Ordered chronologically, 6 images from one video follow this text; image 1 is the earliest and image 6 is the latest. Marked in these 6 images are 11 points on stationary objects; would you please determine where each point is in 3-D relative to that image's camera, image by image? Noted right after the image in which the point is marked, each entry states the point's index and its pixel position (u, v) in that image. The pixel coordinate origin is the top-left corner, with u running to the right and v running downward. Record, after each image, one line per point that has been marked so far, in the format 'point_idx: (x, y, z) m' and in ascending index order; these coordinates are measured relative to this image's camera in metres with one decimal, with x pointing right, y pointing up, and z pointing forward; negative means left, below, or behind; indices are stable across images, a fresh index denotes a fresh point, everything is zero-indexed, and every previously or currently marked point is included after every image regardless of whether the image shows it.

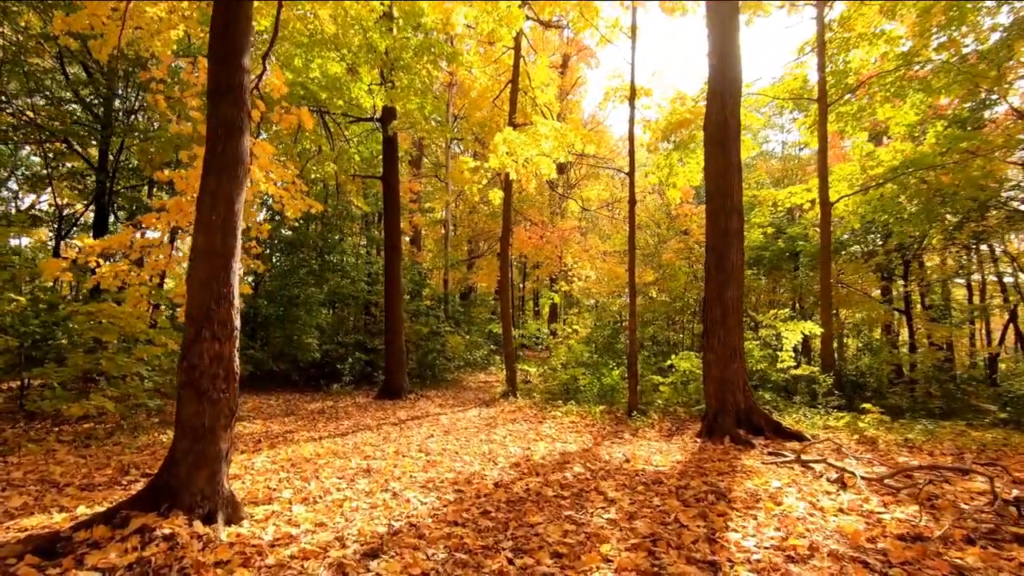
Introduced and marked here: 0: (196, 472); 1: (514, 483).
0: (-2.1, -1.2, +3.4) m
1: (0.0, -1.9, +4.8) m
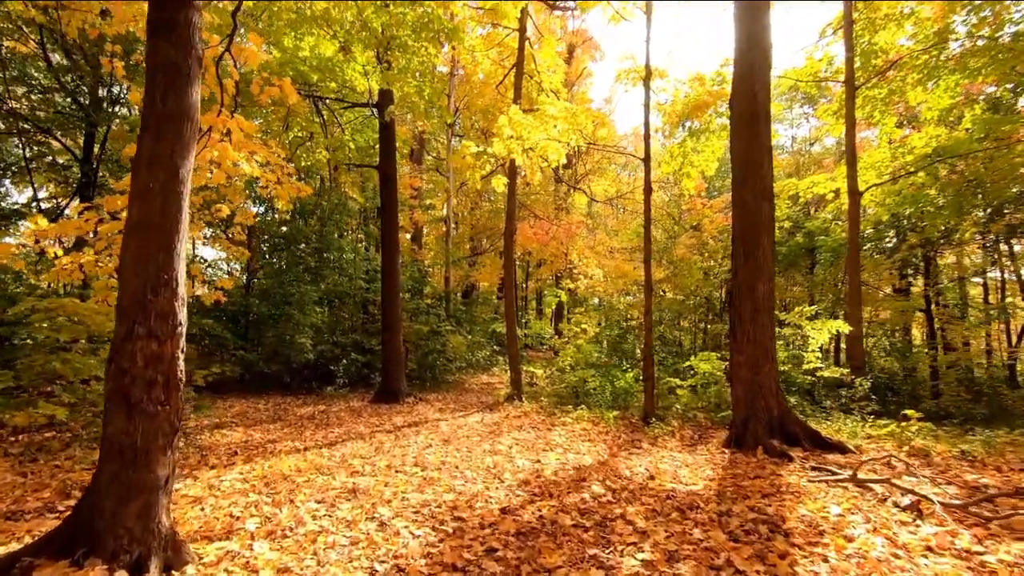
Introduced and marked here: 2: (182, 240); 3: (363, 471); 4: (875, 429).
0: (-2.1, -1.2, +2.7) m
1: (+0.1, -1.8, +4.1) m
2: (-2.0, +0.3, +3.0) m
3: (-1.5, -1.9, +5.2) m
4: (+5.0, -2.0, +7.0) m
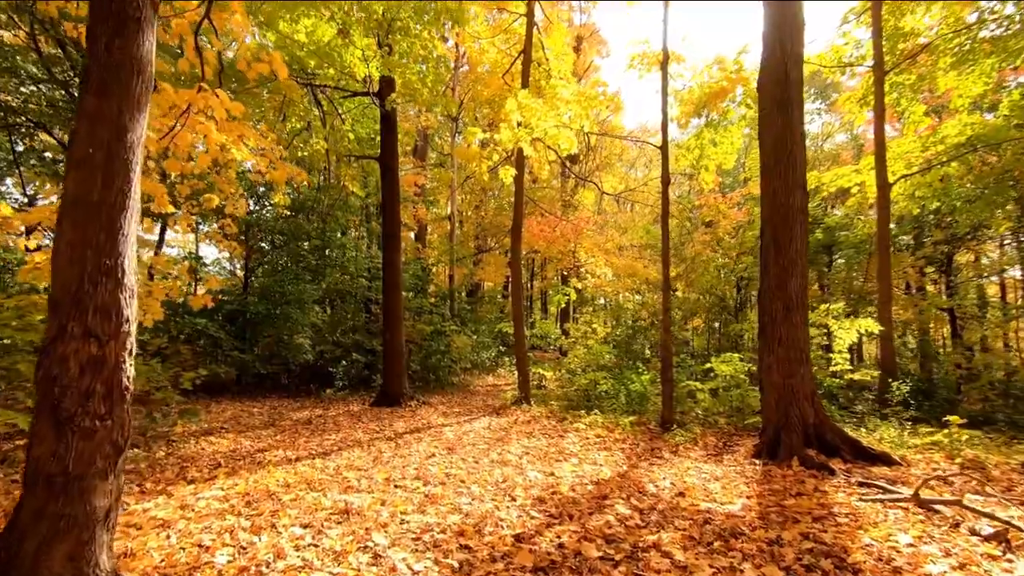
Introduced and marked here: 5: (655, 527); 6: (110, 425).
0: (-2.0, -1.1, +2.2) m
1: (+0.2, -1.7, +3.5) m
2: (-1.9, +0.3, +2.5) m
3: (-1.4, -1.8, +4.6) m
4: (+5.2, -1.9, +6.4) m
5: (+1.0, -1.7, +3.7) m
6: (-1.8, -0.6, +2.3) m
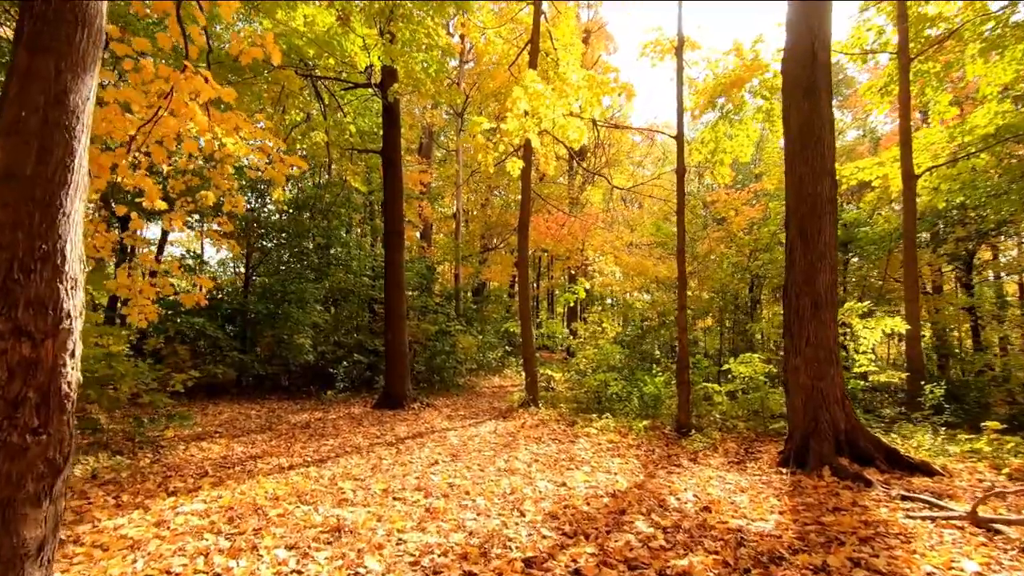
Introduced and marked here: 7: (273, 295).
0: (-1.9, -1.1, +1.8) m
1: (+0.3, -1.7, +3.1) m
2: (-1.8, +0.4, +2.1) m
3: (-1.3, -1.8, +4.3) m
4: (+5.3, -1.9, +6.0) m
5: (+1.1, -1.7, +3.3) m
6: (-1.8, -0.6, +1.9) m
7: (-5.6, -0.2, +11.8) m
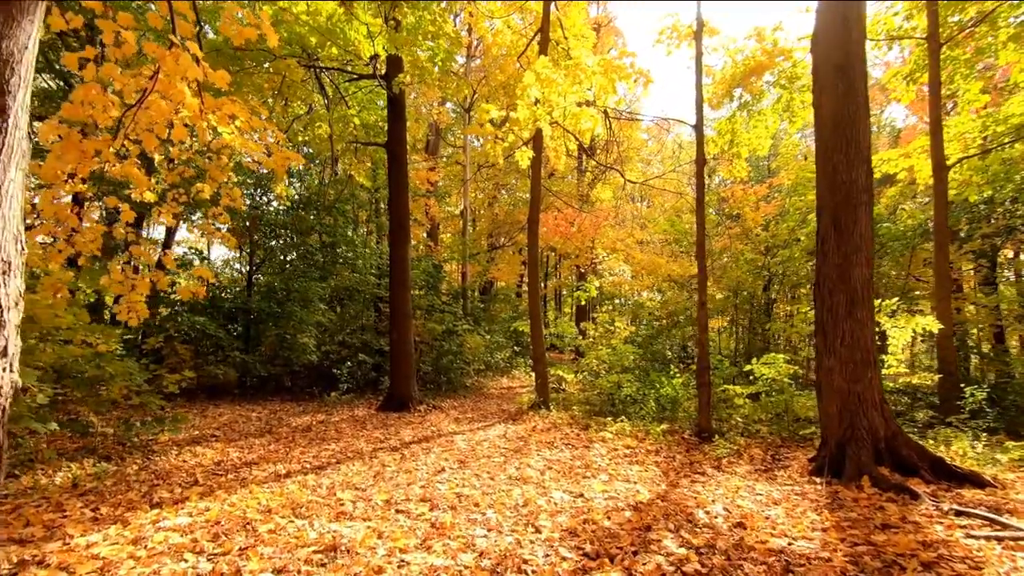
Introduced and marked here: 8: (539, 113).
0: (-1.8, -1.0, +1.4) m
1: (+0.3, -1.6, +2.8) m
2: (-1.8, +0.4, +1.8) m
3: (-1.2, -1.7, +3.9) m
4: (+5.4, -1.8, +5.6) m
5: (+1.2, -1.6, +2.9) m
6: (-1.7, -0.5, +1.6) m
7: (-5.4, -0.1, +11.5) m
8: (+0.4, +2.6, +7.5) m
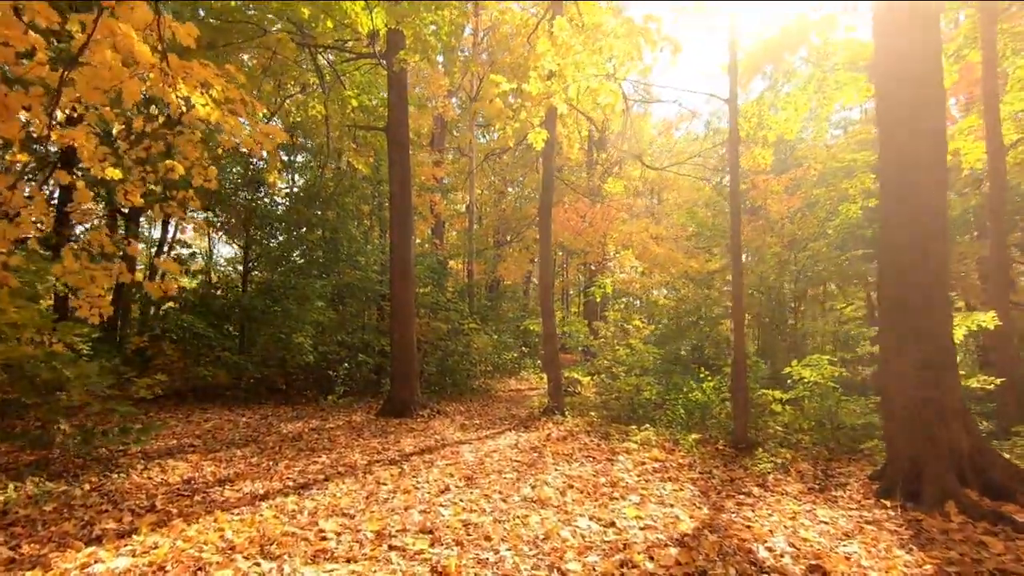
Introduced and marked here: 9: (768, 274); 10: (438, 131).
0: (-1.8, -0.9, +0.7) m
1: (+0.5, -1.5, +2.0) m
2: (-1.7, +0.5, +1.1) m
3: (-1.1, -1.6, +3.2) m
4: (+5.5, -1.7, +4.7) m
5: (+1.3, -1.5, +2.1) m
6: (-1.6, -0.4, +0.9) m
7: (-5.2, 0.0, +10.8) m
8: (+0.6, +2.7, +6.7) m
9: (+5.9, +0.3, +11.6) m
10: (-2.6, +5.5, +17.5) m
